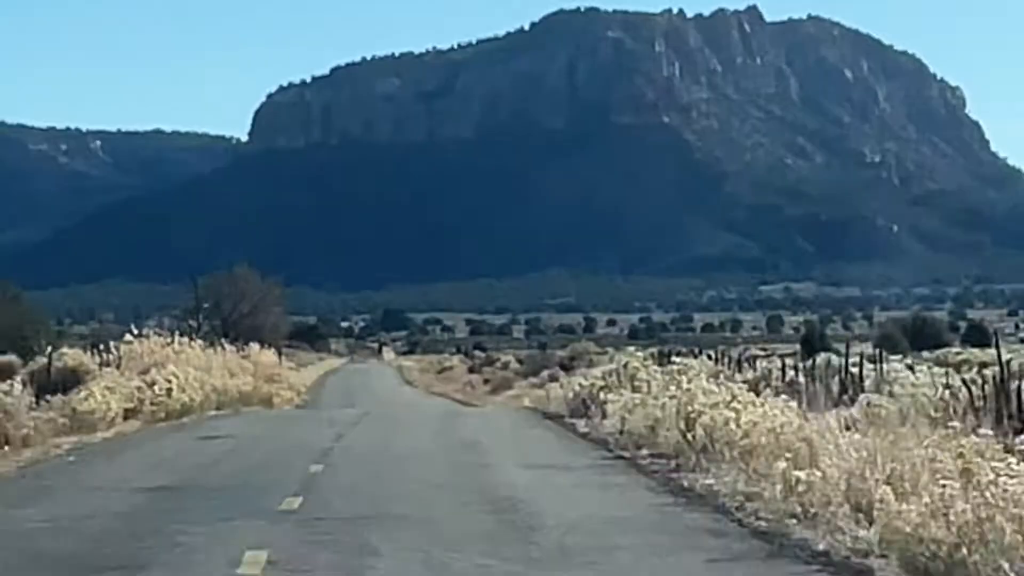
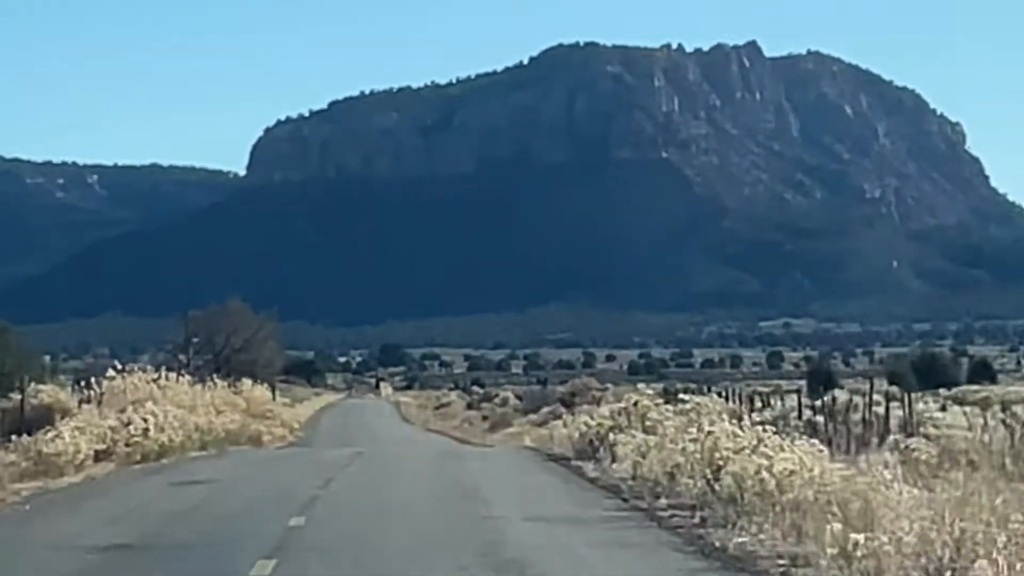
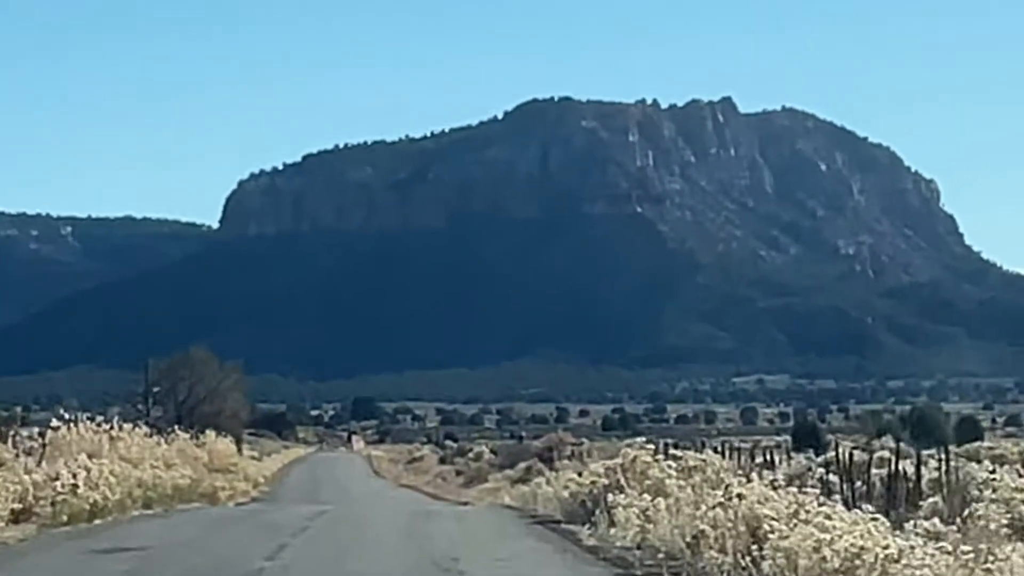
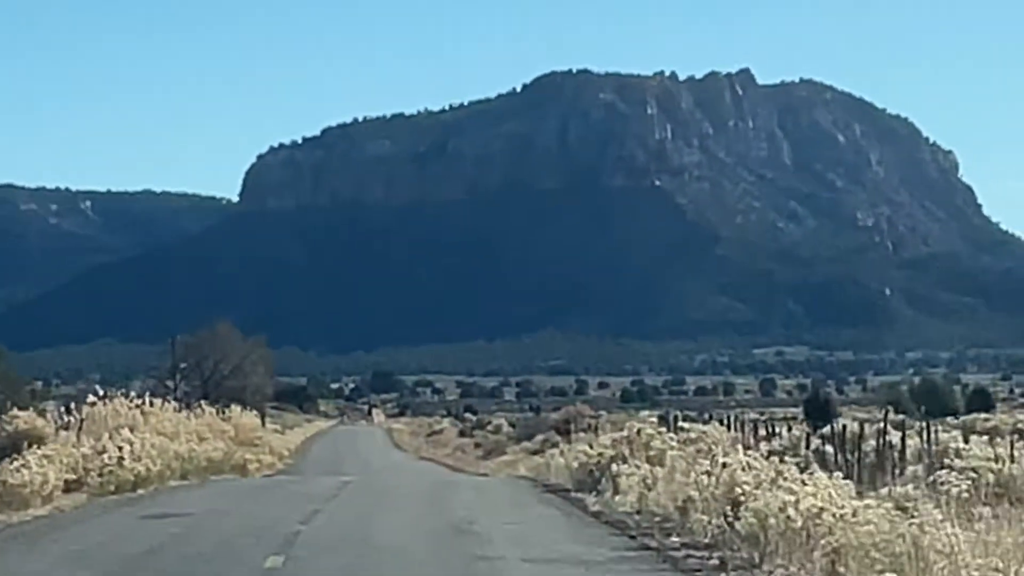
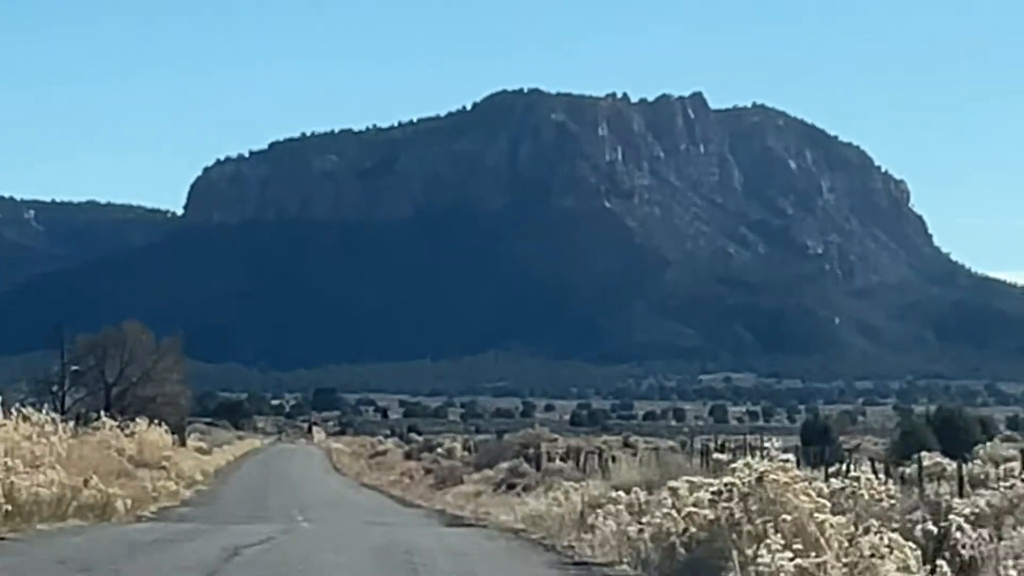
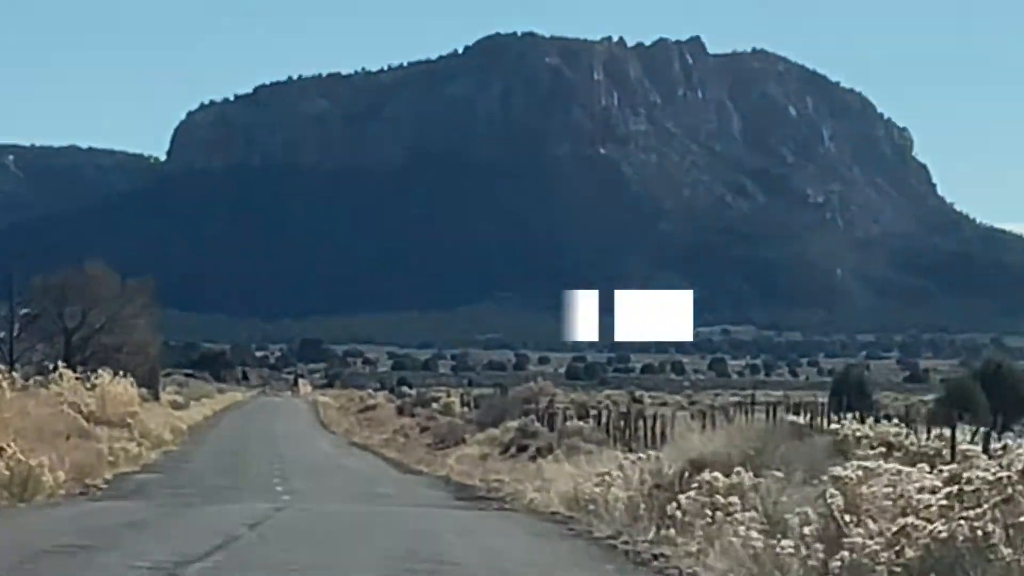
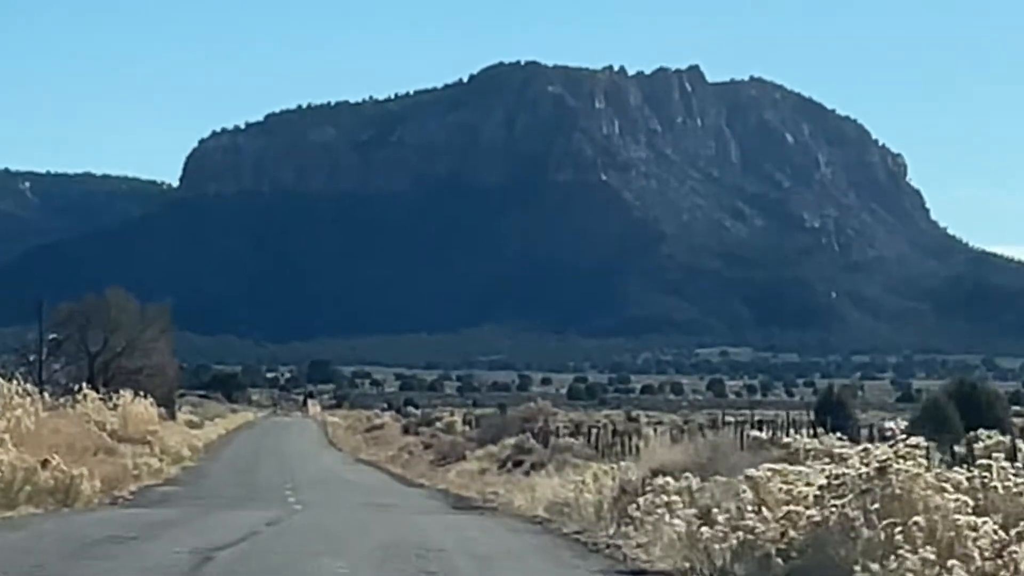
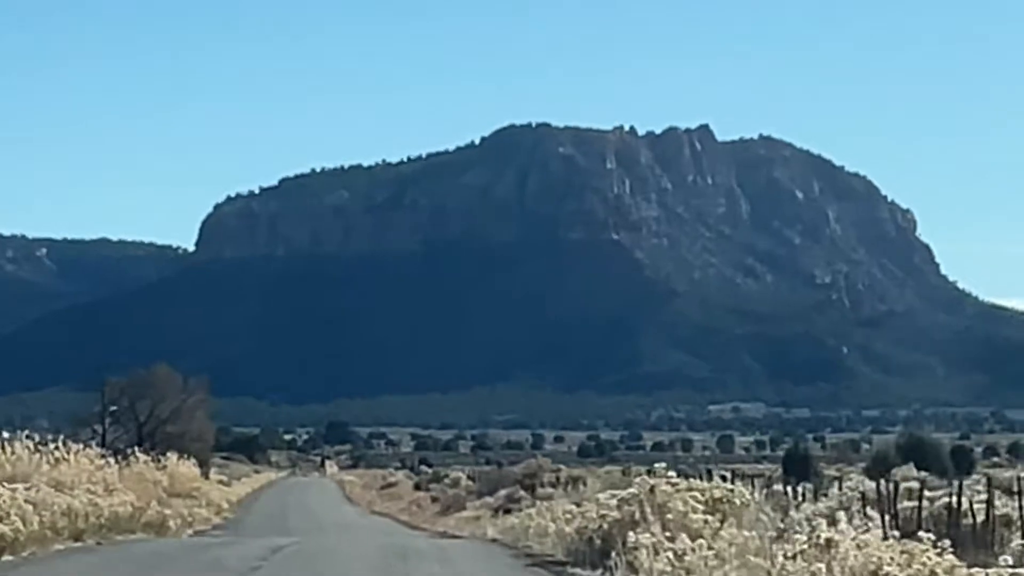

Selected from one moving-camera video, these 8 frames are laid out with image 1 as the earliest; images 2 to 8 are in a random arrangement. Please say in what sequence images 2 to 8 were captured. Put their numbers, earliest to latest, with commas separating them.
2, 4, 3, 8, 5, 7, 6
